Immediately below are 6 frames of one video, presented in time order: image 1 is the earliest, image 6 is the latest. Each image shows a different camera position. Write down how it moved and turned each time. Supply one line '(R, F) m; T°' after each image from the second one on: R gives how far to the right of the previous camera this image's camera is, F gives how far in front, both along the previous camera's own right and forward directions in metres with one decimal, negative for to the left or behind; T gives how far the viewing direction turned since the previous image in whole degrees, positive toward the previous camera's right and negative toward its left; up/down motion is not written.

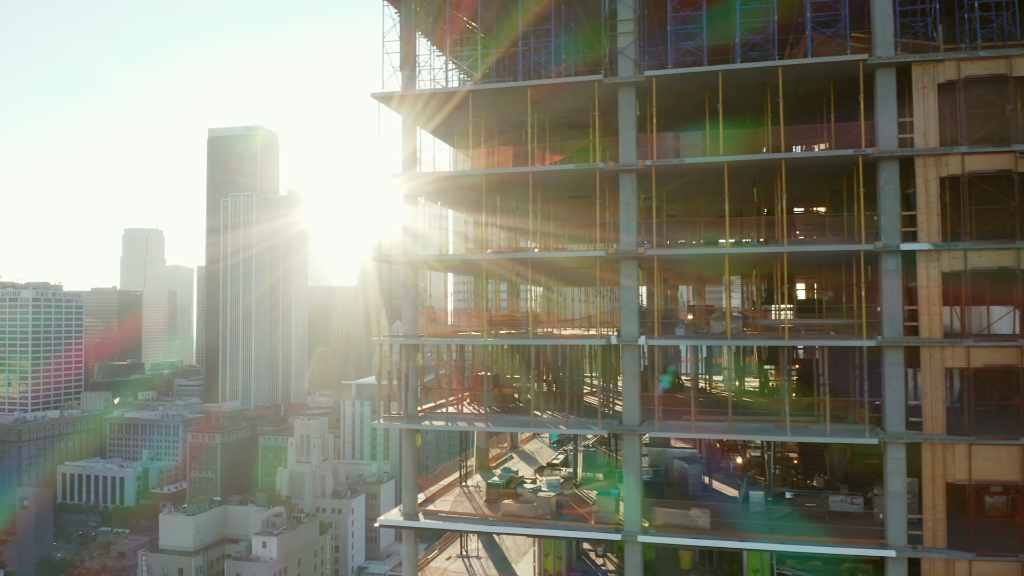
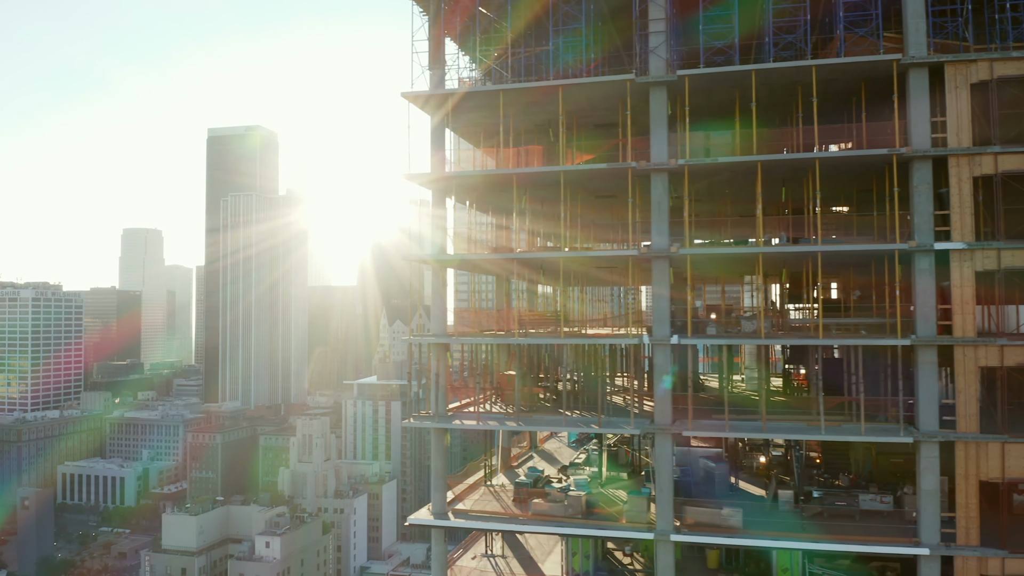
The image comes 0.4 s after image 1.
(-0.6, 0.0) m; 0°
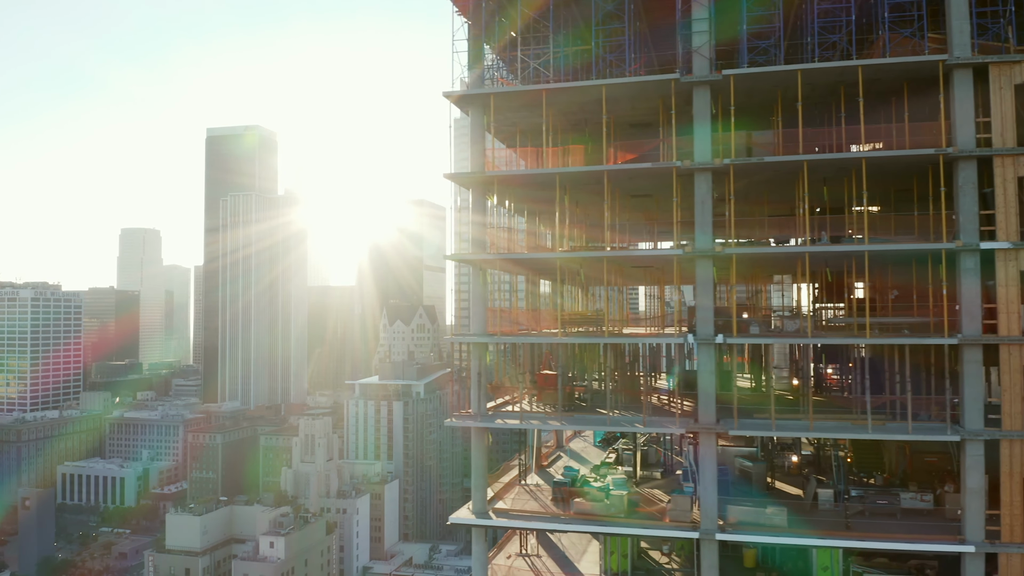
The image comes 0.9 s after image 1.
(-0.9, 0.0) m; 0°
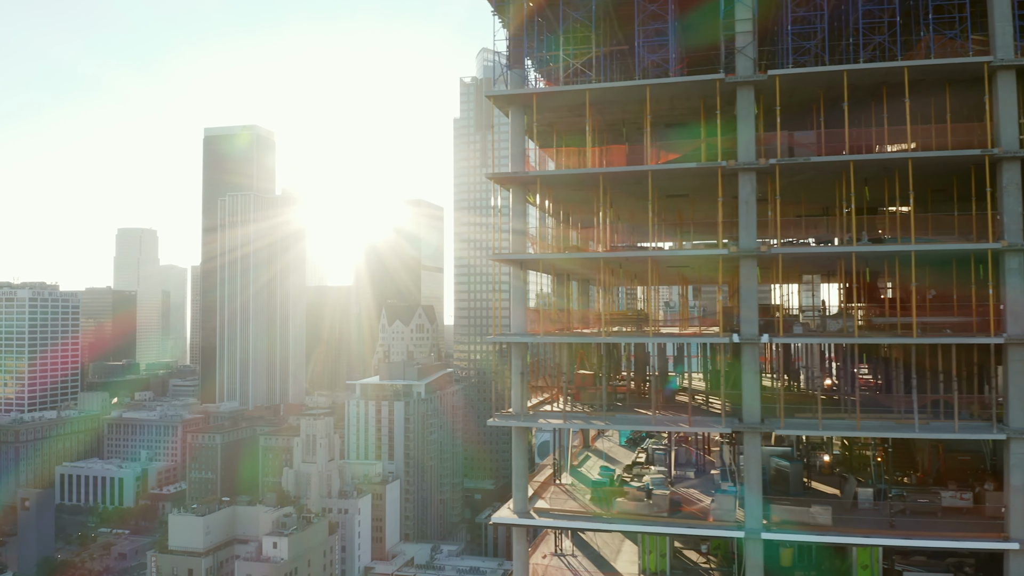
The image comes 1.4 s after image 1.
(-0.9, 0.0) m; 0°
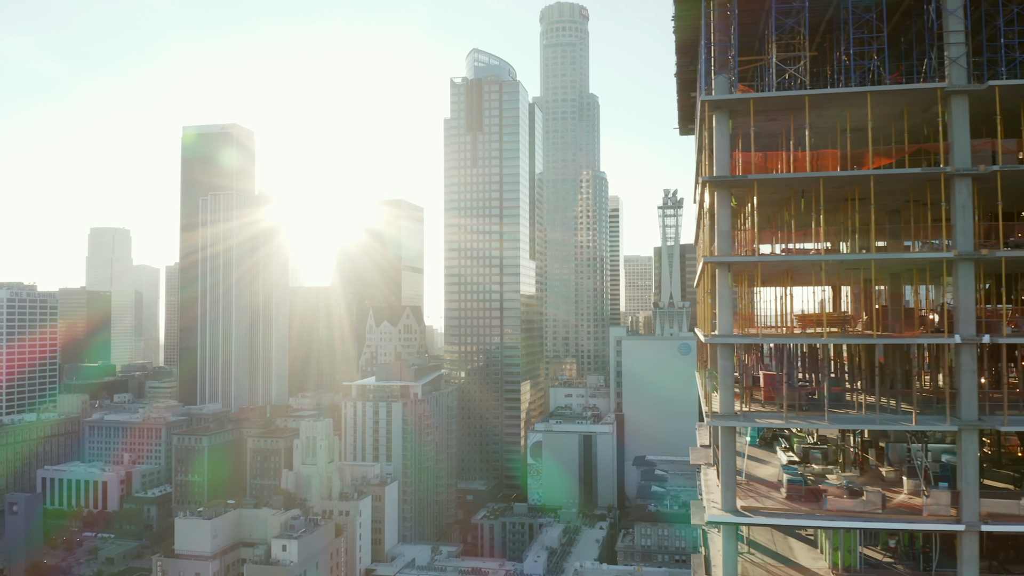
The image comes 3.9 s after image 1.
(-4.8, -0.1) m; +2°
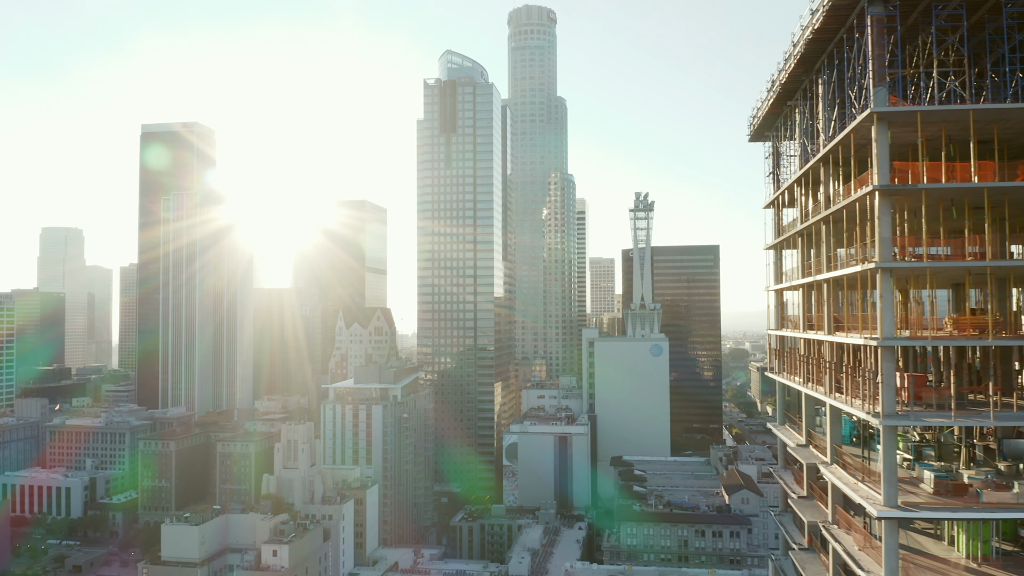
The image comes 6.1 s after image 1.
(-4.5, -0.2) m; +3°
